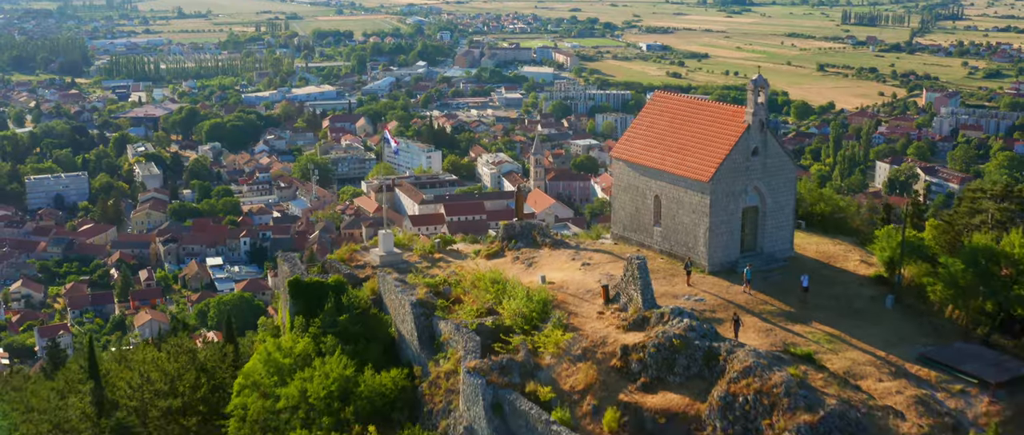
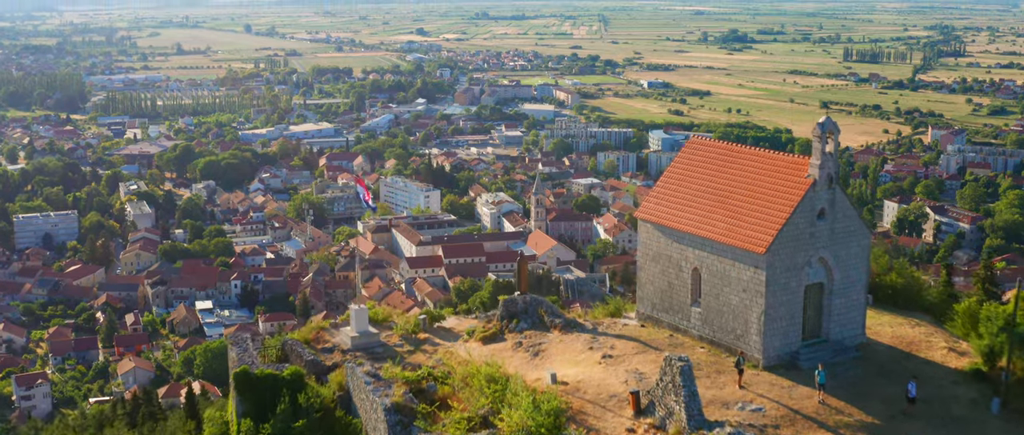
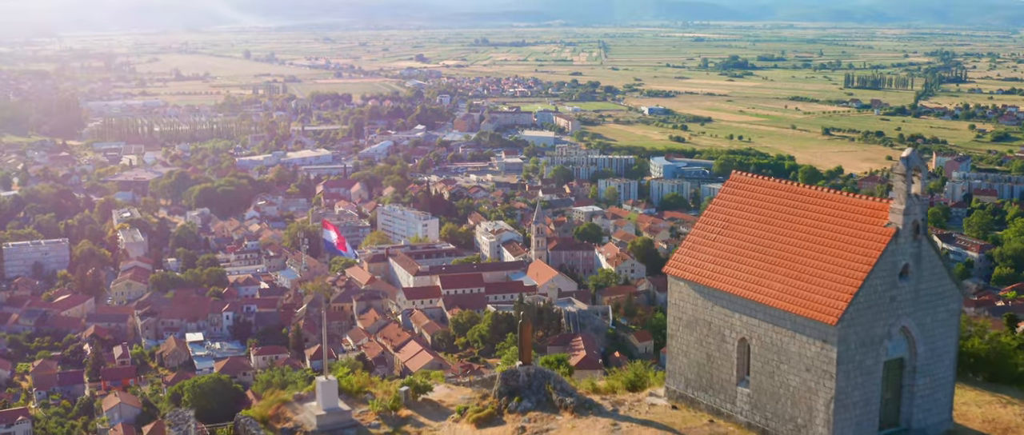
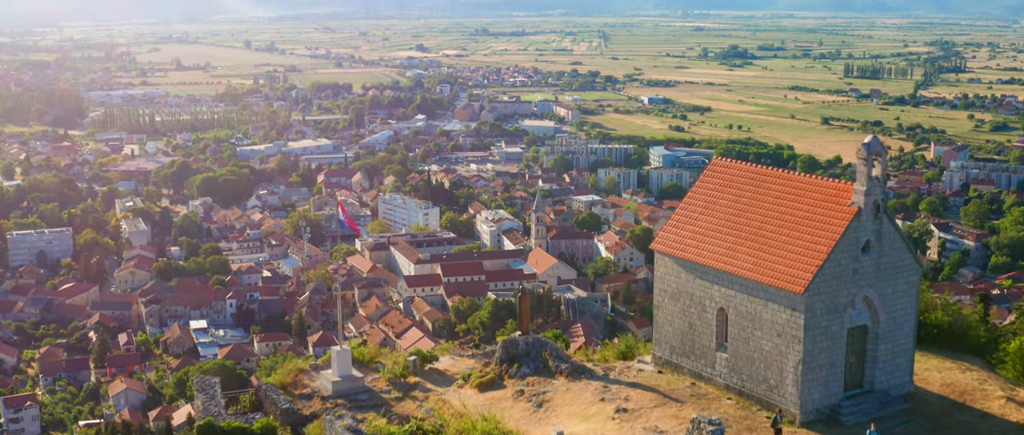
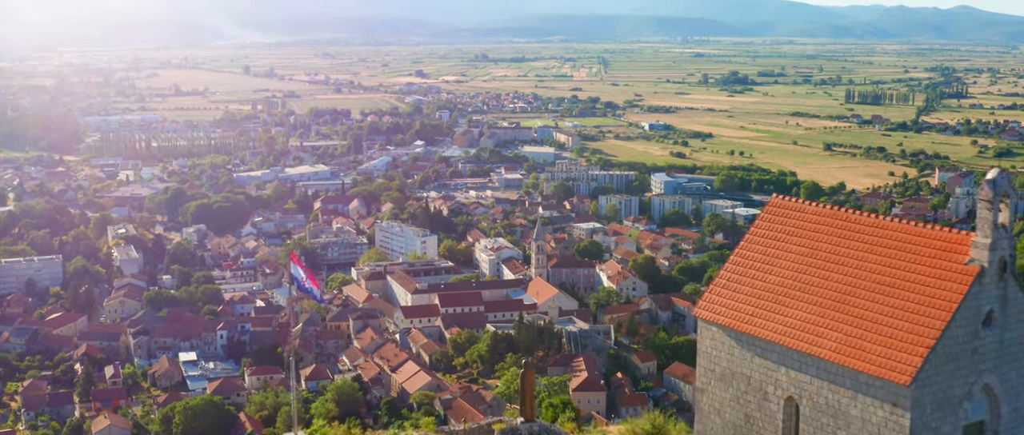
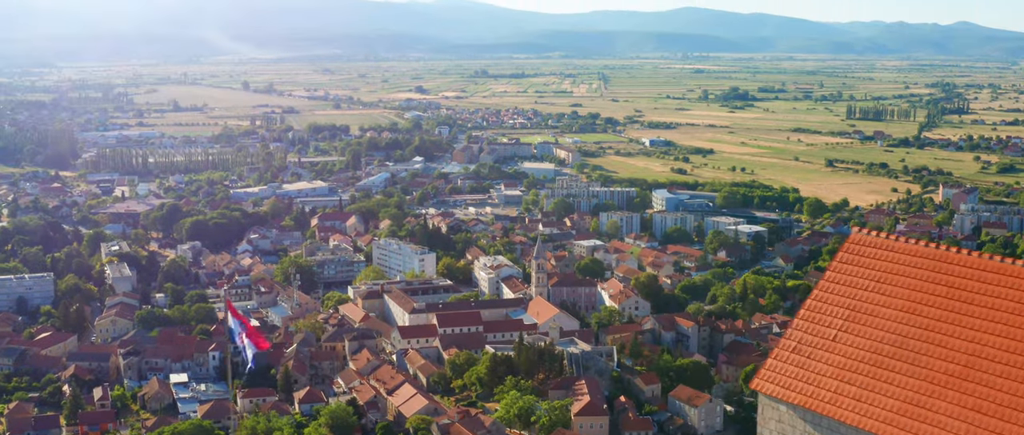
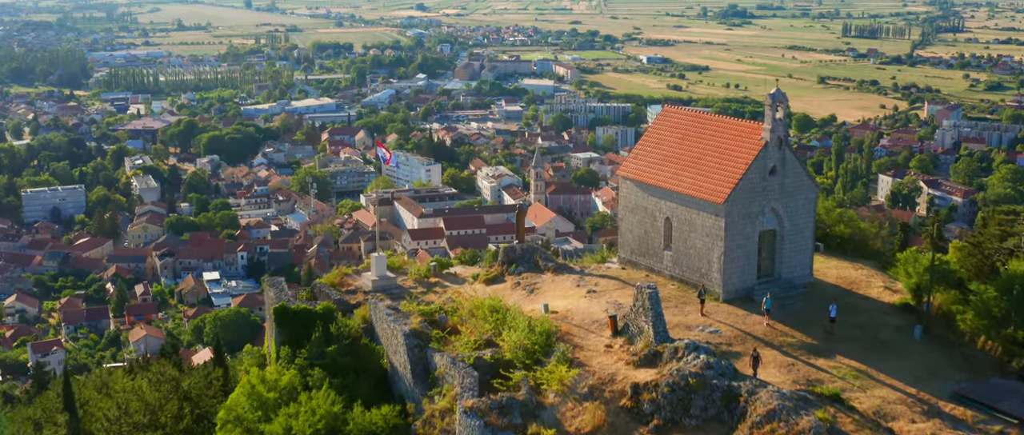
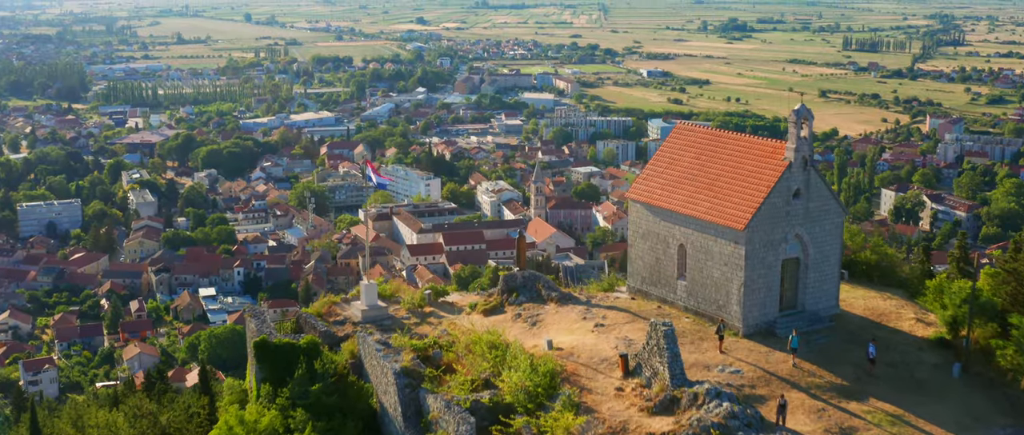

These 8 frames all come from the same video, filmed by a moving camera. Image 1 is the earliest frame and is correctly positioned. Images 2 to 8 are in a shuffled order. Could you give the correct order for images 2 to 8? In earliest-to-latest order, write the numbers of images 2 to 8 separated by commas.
7, 8, 2, 4, 3, 5, 6
